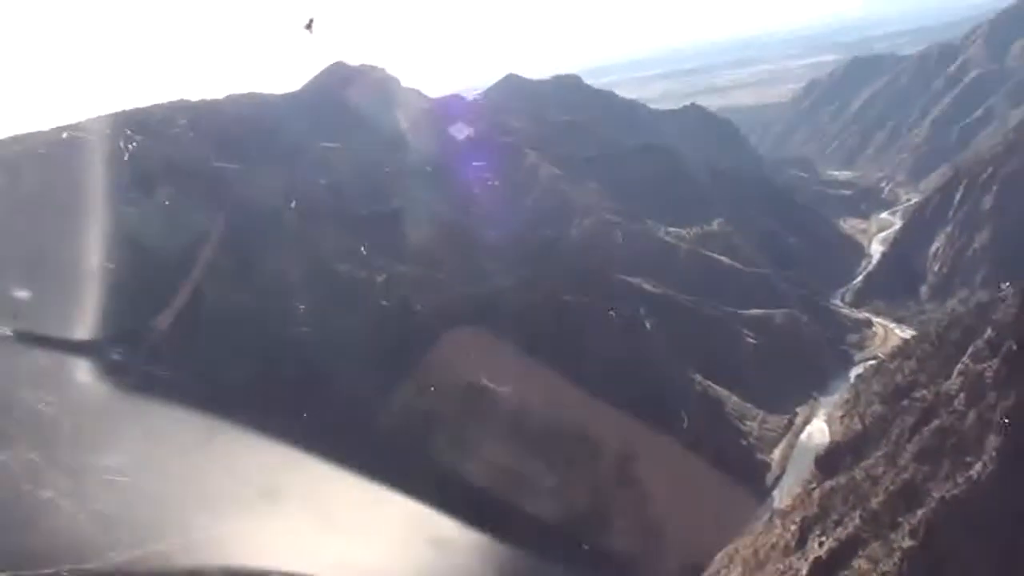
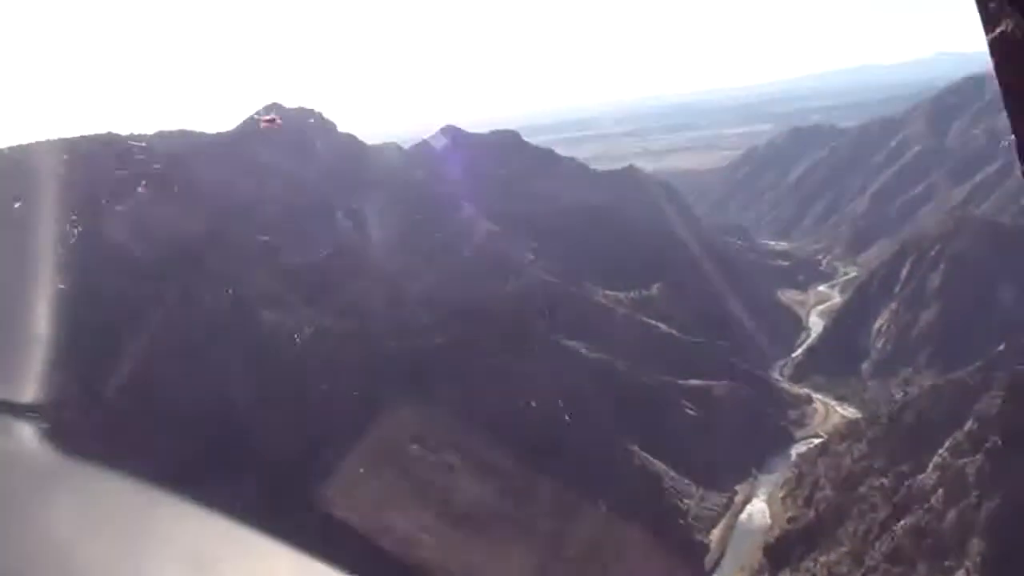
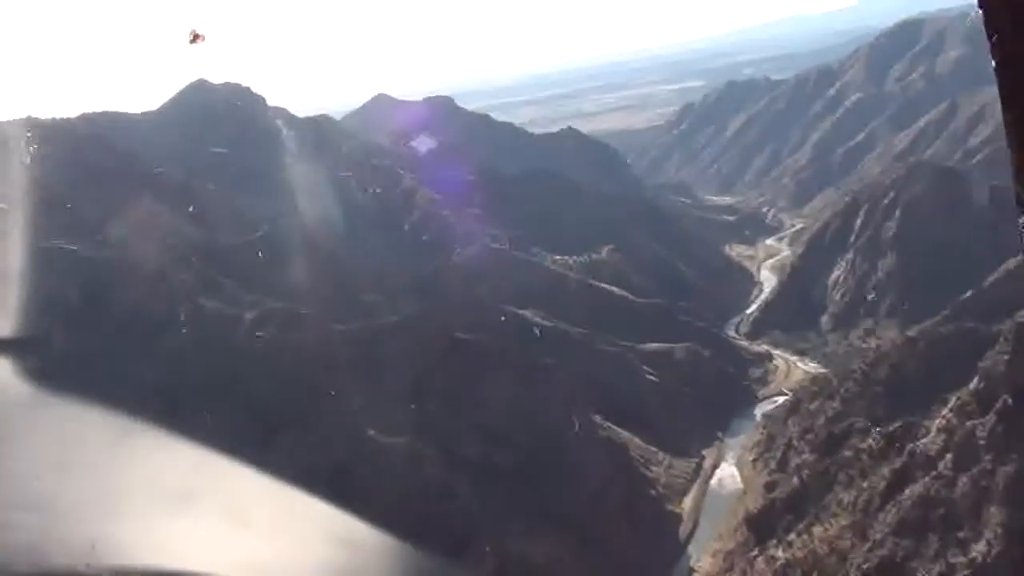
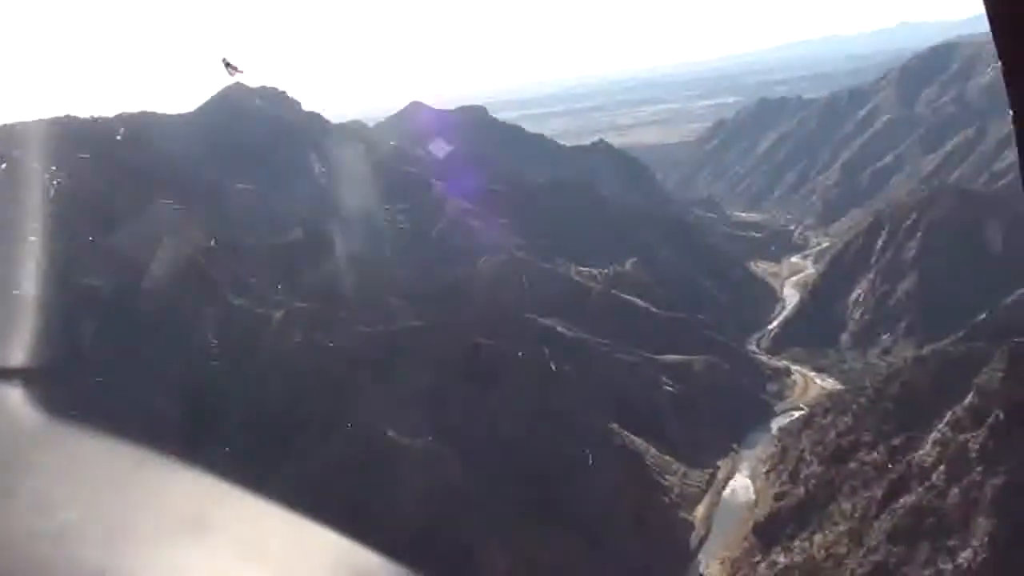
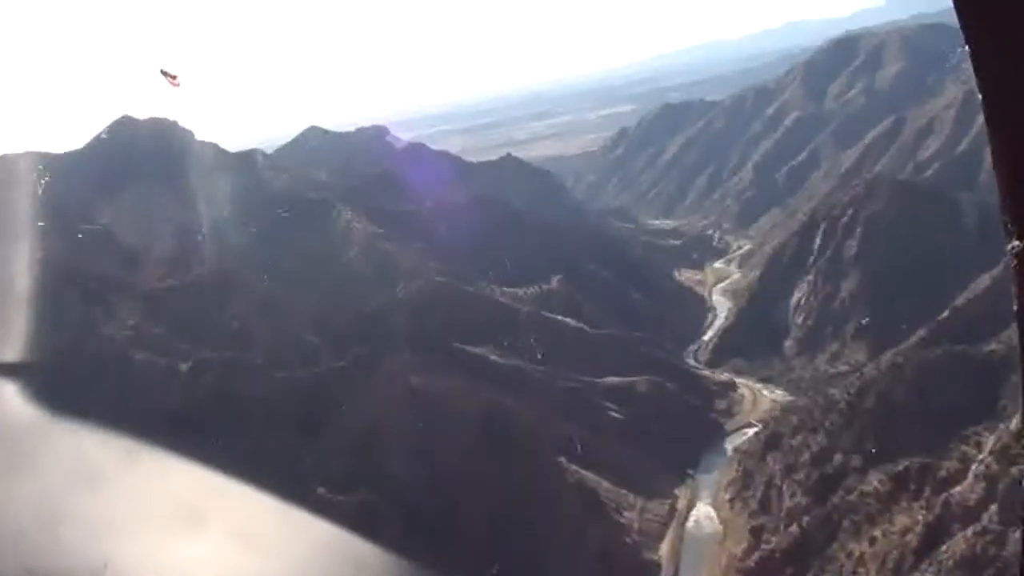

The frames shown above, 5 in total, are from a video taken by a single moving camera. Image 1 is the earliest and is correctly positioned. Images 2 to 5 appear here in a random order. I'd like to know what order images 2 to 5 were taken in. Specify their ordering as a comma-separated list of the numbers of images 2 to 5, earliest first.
2, 4, 3, 5
